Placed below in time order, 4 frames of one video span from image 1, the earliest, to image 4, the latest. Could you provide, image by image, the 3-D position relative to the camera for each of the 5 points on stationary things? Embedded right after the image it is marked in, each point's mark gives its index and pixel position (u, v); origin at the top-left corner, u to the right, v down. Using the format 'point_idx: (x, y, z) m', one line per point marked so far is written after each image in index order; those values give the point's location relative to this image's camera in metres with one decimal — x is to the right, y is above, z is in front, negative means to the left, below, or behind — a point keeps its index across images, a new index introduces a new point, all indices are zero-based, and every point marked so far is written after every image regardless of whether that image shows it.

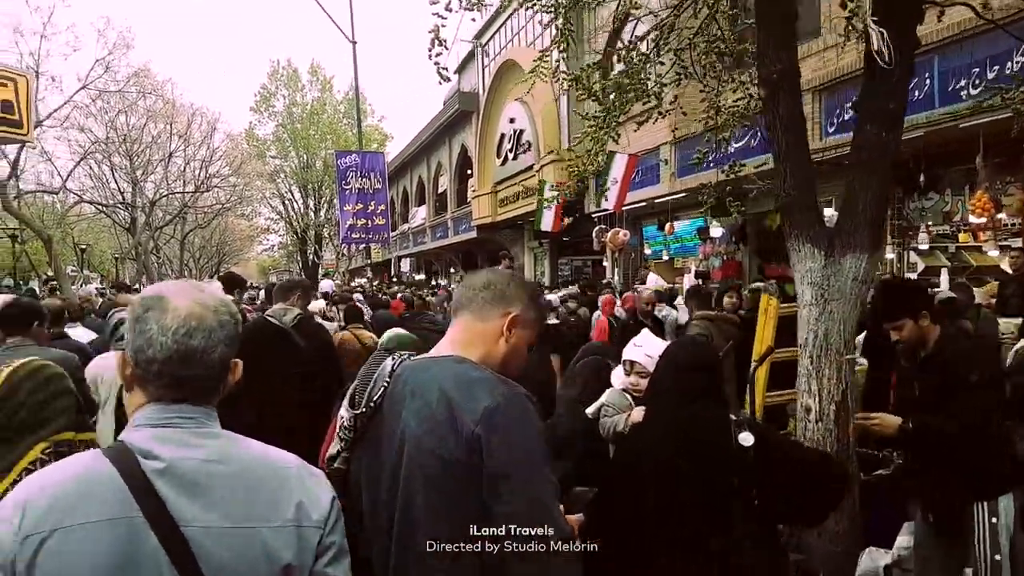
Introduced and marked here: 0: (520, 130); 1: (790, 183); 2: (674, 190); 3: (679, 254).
0: (+0.1, +3.2, +17.1) m
1: (+1.2, +0.4, +3.6) m
2: (+2.3, +1.4, +11.8) m
3: (+2.6, +0.5, +12.8) m
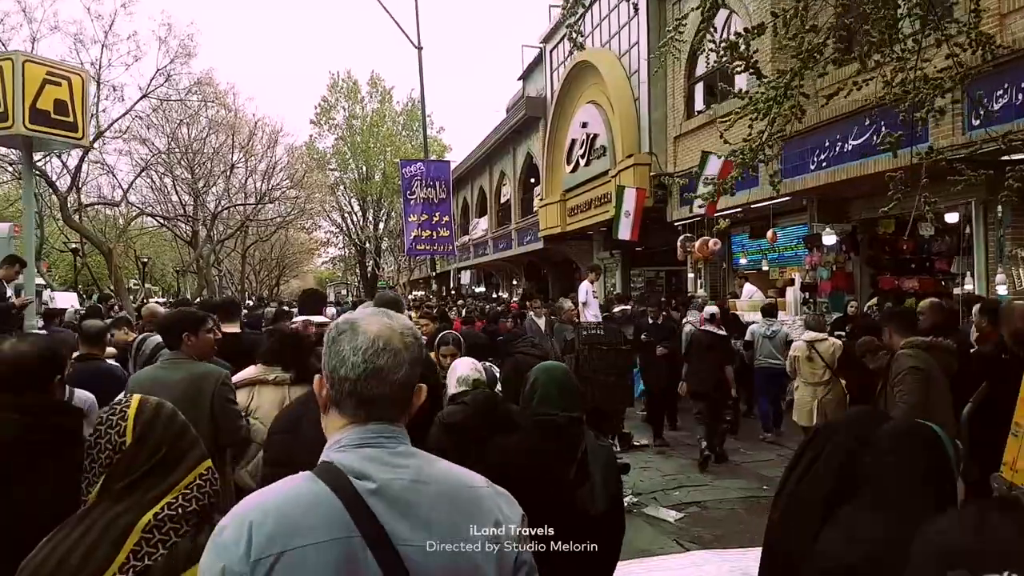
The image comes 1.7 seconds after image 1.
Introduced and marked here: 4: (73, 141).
0: (+1.5, +3.0, +16.2) m
1: (+1.8, +0.4, +2.5) m
2: (+3.4, +1.2, +10.7) m
3: (+3.8, +0.3, +11.7) m
4: (-3.8, +1.3, +7.3) m
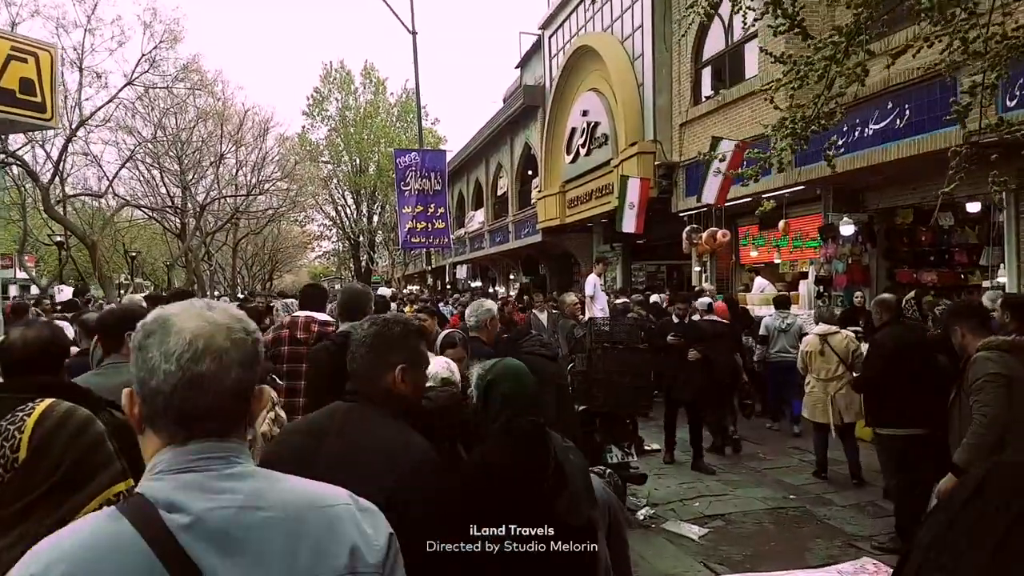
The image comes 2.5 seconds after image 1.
0: (+1.5, +3.1, +15.7) m
1: (+1.8, +0.4, +2.0) m
2: (+3.4, +1.3, +10.2) m
3: (+3.8, +0.4, +11.2) m
4: (-3.8, +1.3, +6.7) m
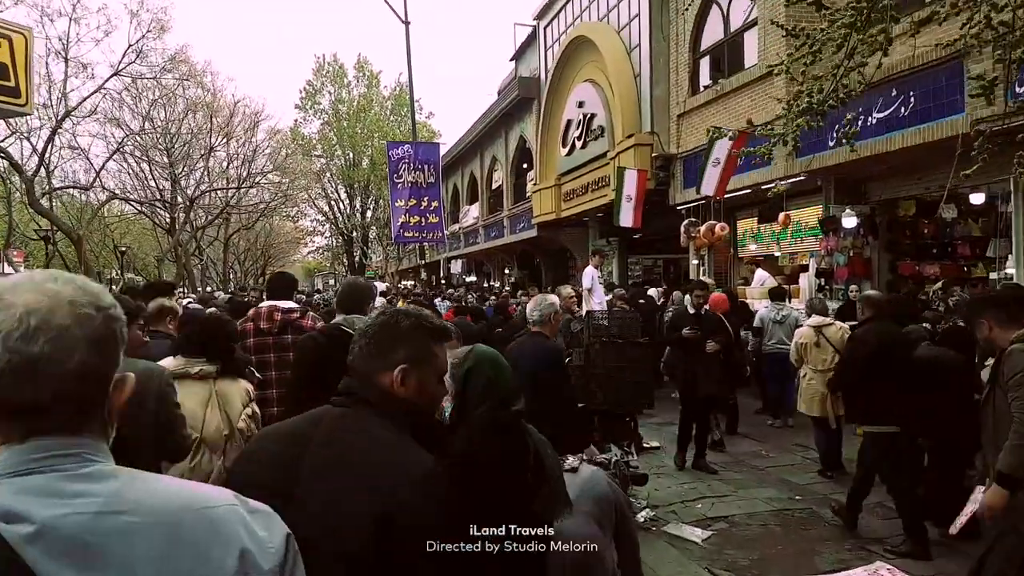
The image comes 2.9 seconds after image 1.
0: (+1.4, +3.2, +15.4) m
1: (+1.8, +0.4, +1.8) m
2: (+3.3, +1.4, +9.9) m
3: (+3.7, +0.5, +11.0) m
4: (-3.8, +1.4, +6.5) m
